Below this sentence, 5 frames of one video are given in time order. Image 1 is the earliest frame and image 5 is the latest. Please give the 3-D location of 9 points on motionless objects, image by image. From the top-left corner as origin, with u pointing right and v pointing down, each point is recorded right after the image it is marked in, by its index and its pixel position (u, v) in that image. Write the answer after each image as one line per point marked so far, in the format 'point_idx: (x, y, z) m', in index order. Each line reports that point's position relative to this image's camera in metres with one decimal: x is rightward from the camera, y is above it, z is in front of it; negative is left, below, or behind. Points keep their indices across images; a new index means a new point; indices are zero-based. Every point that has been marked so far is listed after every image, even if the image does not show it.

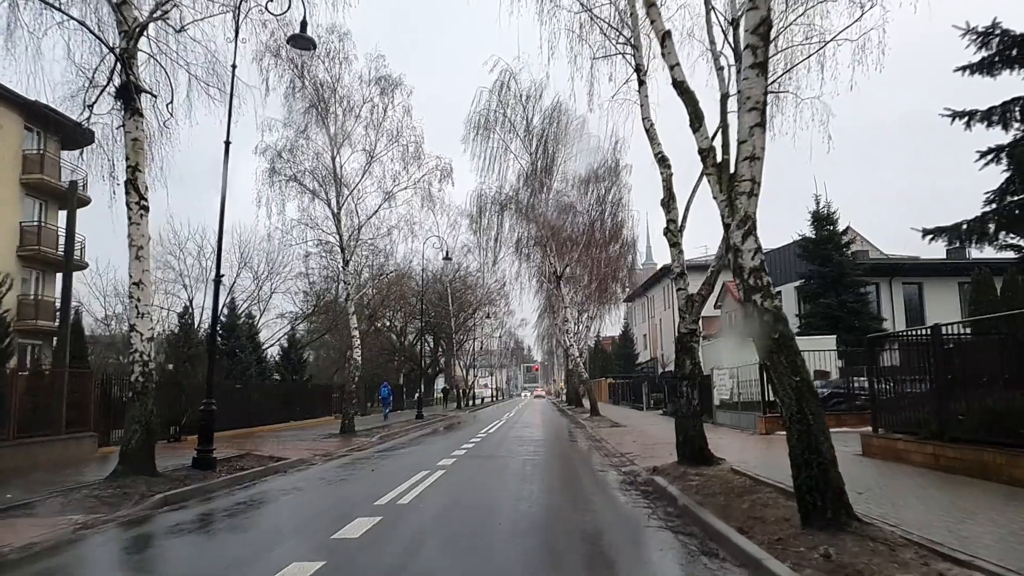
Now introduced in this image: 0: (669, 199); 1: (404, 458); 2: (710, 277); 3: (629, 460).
0: (+2.7, +1.5, +12.2) m
1: (-3.0, -4.7, +19.7) m
2: (+3.3, +0.2, +11.8) m
3: (+2.3, -3.4, +14.2) m
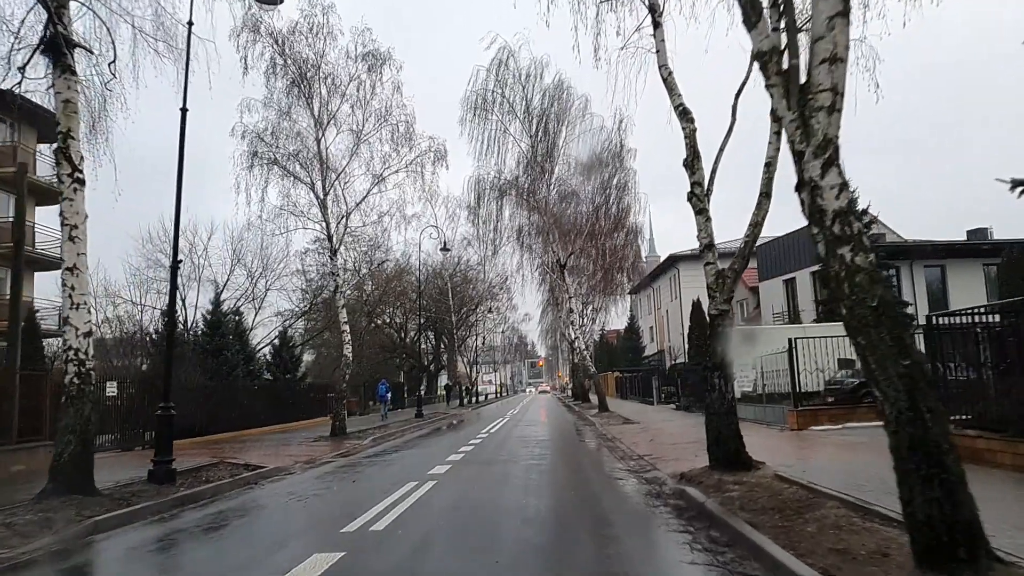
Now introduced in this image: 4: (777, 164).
0: (+2.6, +1.9, +10.4) m
1: (-2.9, -4.4, +18.0) m
2: (+3.3, +0.6, +10.1) m
3: (+2.4, -3.0, +12.5) m
4: (+3.8, +1.8, +10.3) m
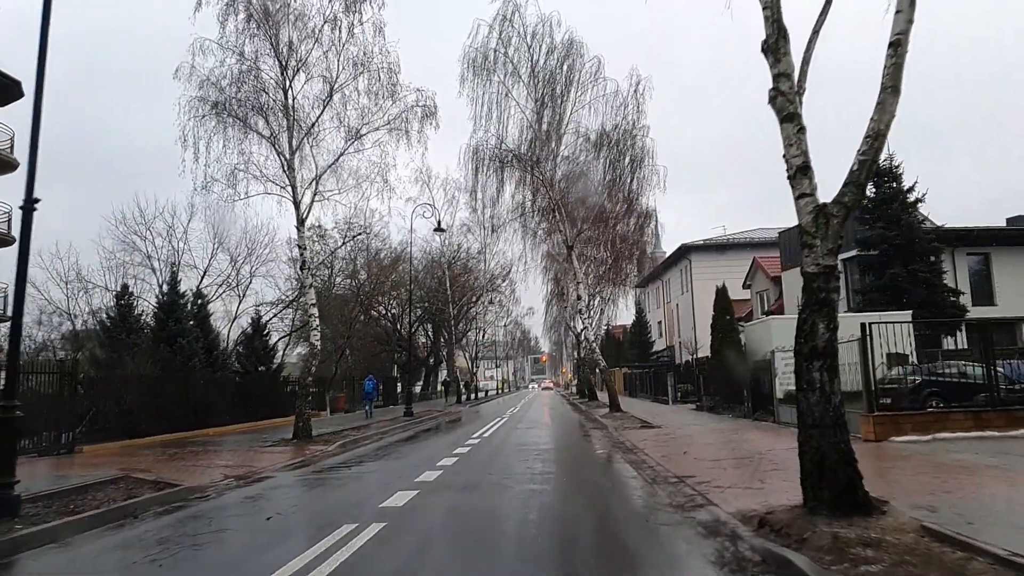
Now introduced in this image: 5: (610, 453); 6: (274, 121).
0: (+2.6, +2.4, +6.9) m
1: (-3.0, -3.8, +14.6) m
2: (+3.2, +1.1, +6.6) m
3: (+2.3, -2.5, +9.0) m
4: (+3.7, +2.3, +6.7) m
5: (+2.3, -3.9, +16.8) m
6: (-6.3, +4.4, +19.0) m
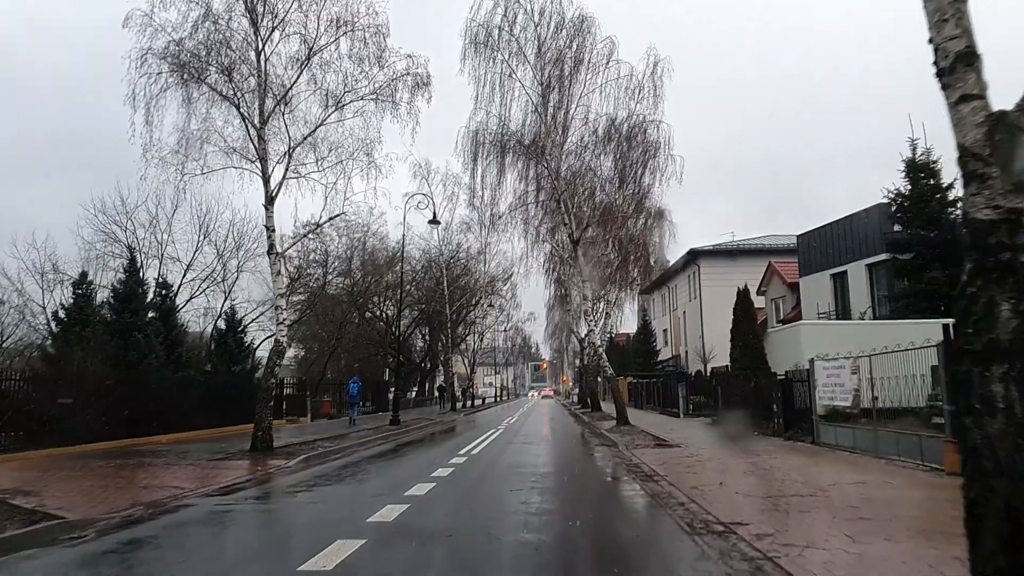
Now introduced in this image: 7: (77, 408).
0: (+2.5, +2.6, +4.4) m
1: (-3.1, -3.5, +12.0) m
2: (+3.1, +1.3, +4.0) m
3: (+2.1, -2.3, +6.4) m
4: (+3.7, +2.5, +4.2) m
5: (+2.2, -3.7, +14.2) m
6: (-6.2, +4.7, +16.5) m
7: (-10.7, -2.9, +17.7) m
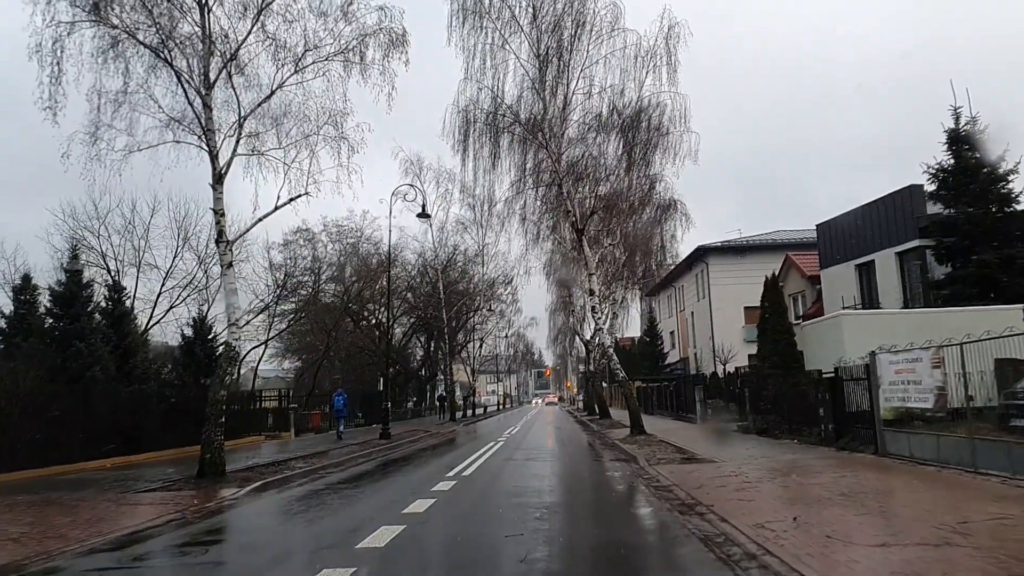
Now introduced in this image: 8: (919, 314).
0: (+2.3, +3.0, +1.8) m
1: (-3.1, -3.3, +9.3) m
2: (+3.0, +1.7, +1.4) m
3: (+2.1, -1.9, +3.7) m
4: (+3.5, +2.9, +1.6) m
5: (+2.2, -3.4, +11.5) m
6: (-6.4, +4.8, +13.9) m
7: (-10.7, -2.9, +15.1) m
8: (+10.0, -0.7, +17.7) m
